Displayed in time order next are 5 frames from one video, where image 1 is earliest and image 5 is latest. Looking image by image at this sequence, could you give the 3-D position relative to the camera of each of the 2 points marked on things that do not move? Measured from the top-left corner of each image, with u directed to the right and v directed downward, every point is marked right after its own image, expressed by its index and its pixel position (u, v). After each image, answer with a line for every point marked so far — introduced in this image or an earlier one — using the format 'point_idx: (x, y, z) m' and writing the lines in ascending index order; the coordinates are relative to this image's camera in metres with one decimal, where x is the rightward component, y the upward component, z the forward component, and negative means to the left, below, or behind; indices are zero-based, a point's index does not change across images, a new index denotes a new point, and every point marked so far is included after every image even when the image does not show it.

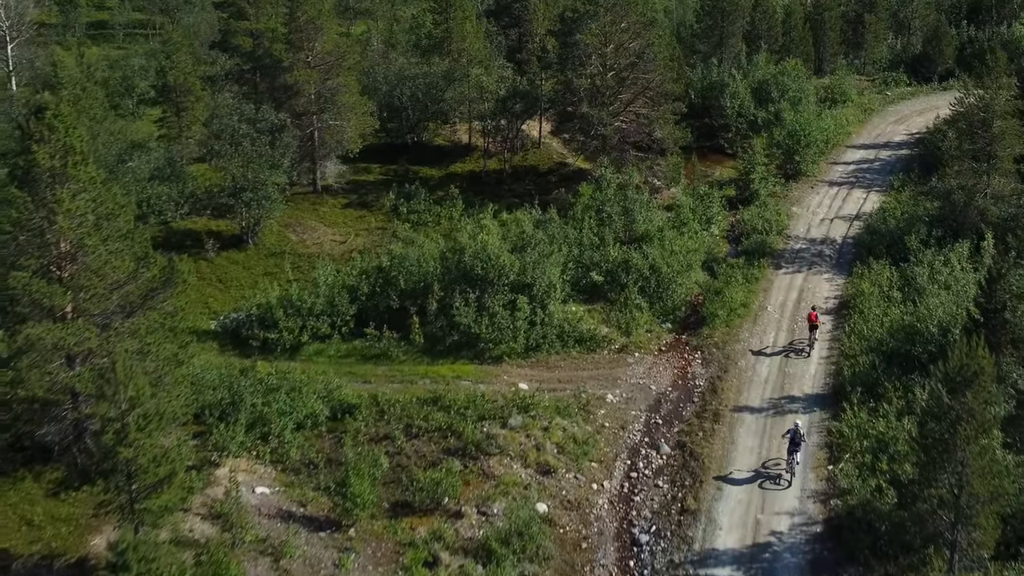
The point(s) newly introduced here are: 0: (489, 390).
0: (-0.5, -2.1, +15.1) m
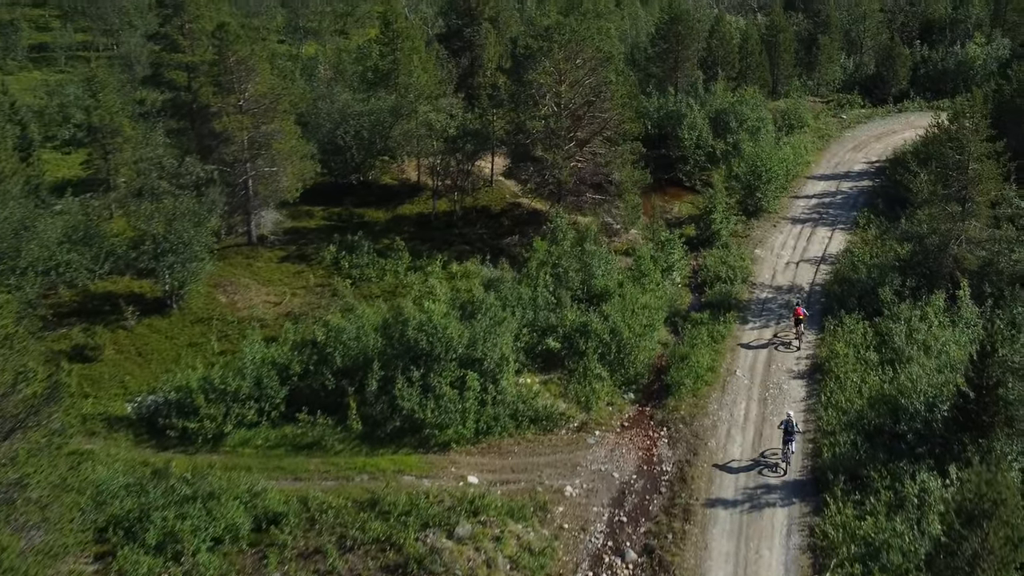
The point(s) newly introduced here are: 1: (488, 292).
0: (-1.3, -3.4, +13.7) m
1: (-0.6, -0.1, +19.5) m
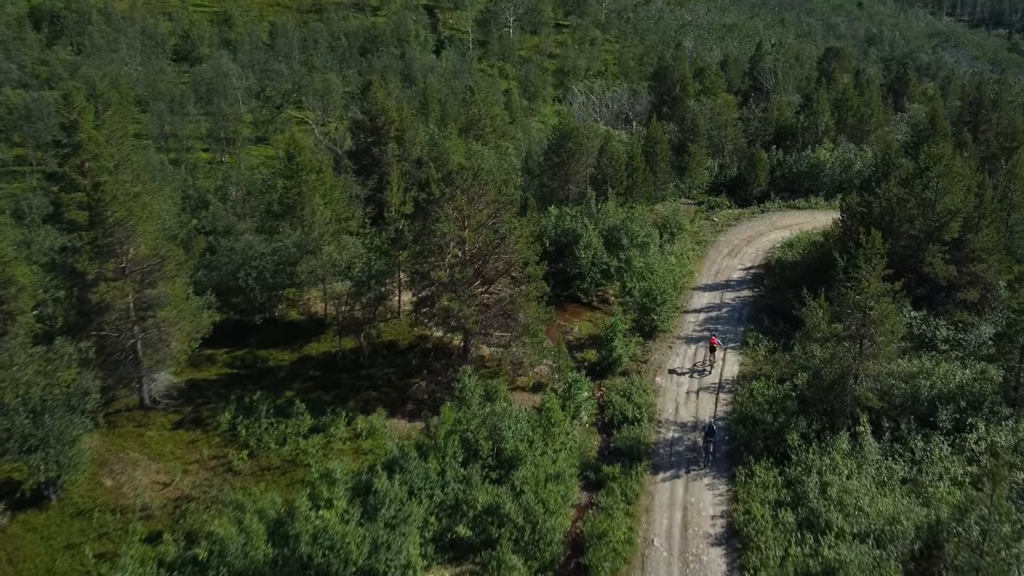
0: (-2.6, -6.5, +12.2) m
1: (-2.7, -4.0, +18.4) m
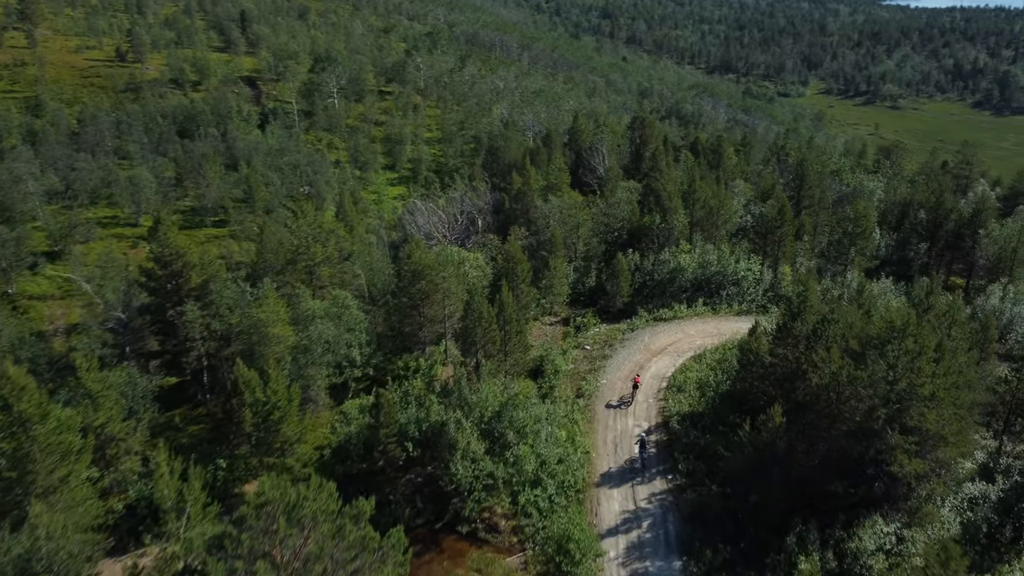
0: (-1.7, -14.2, -1.0) m
1: (-3.1, -12.1, +5.2) m
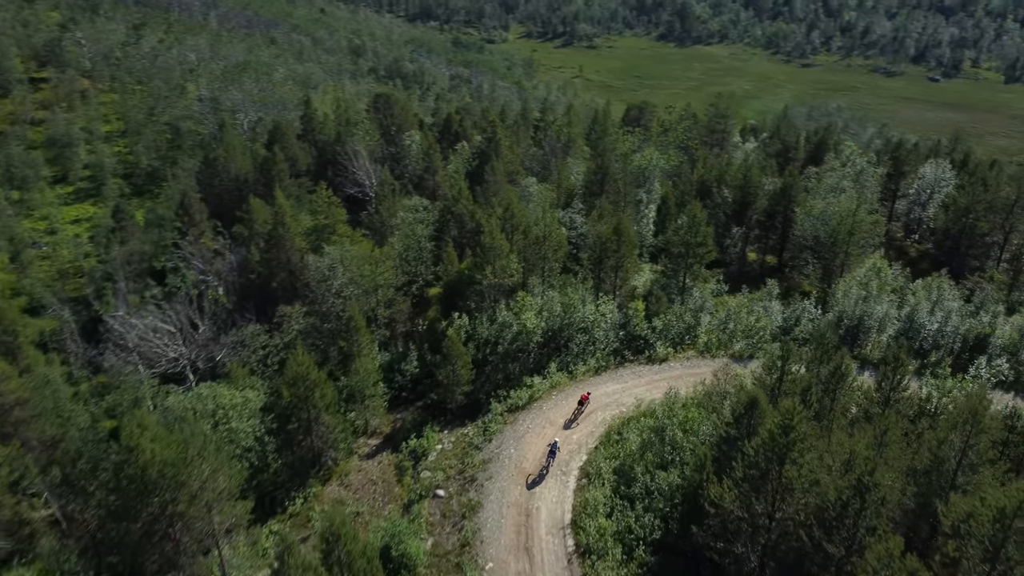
0: (+8.8, -21.5, -14.4) m
1: (+5.1, -19.4, -9.2) m
